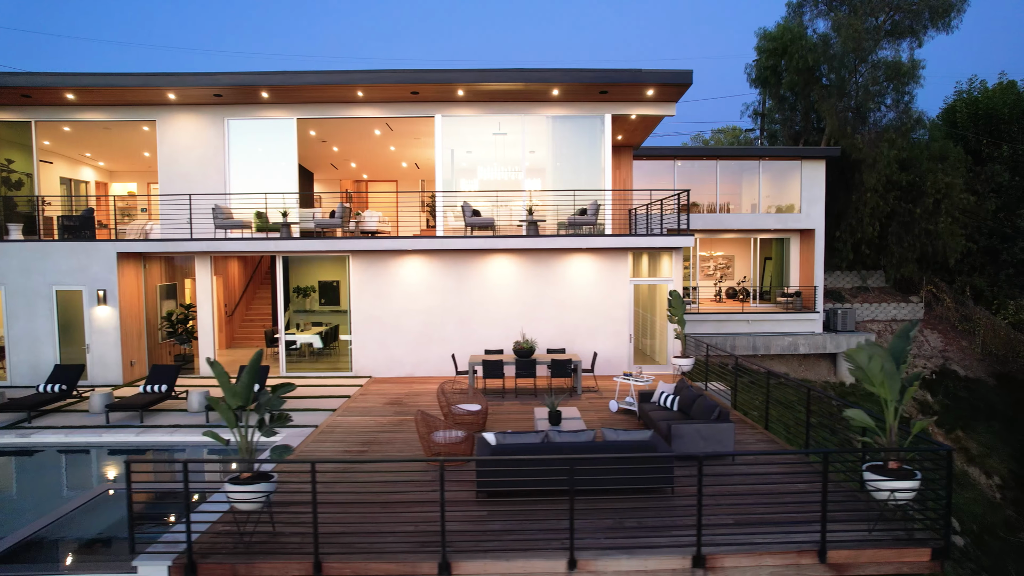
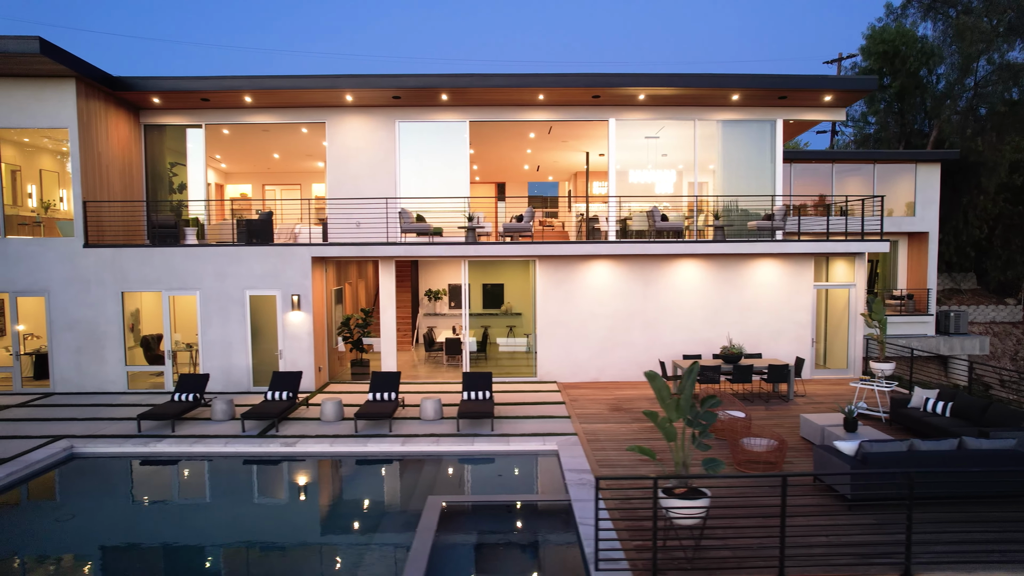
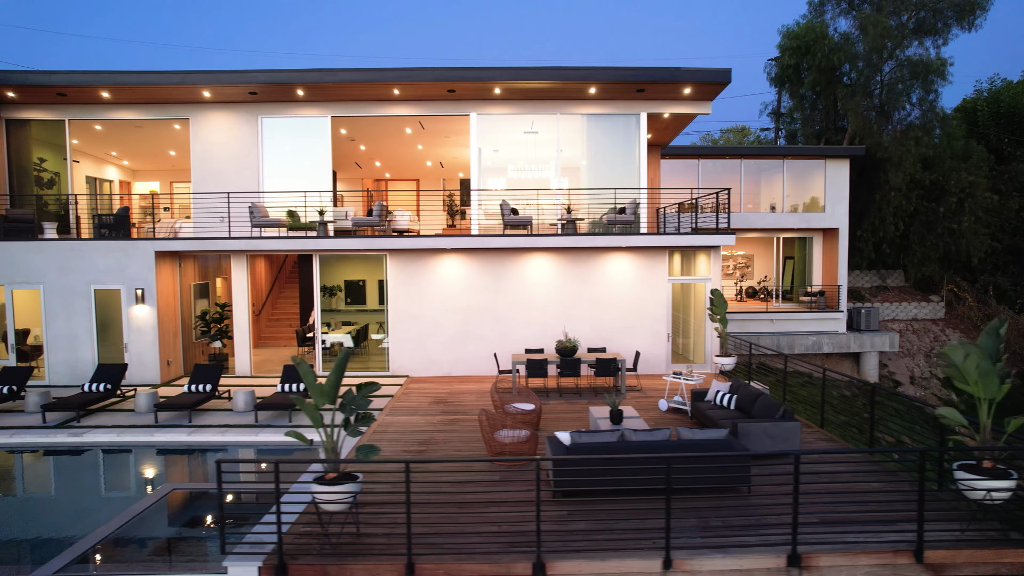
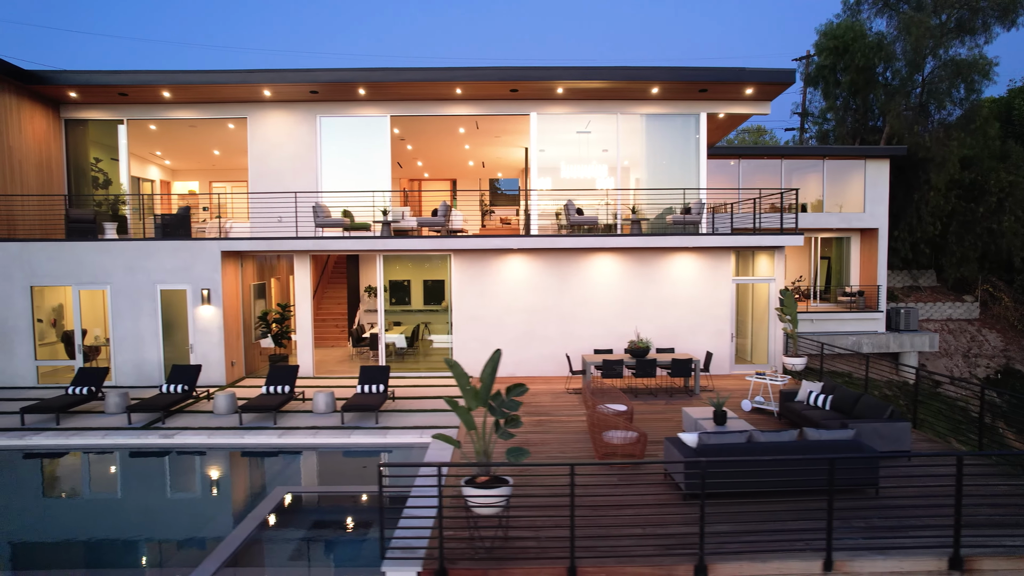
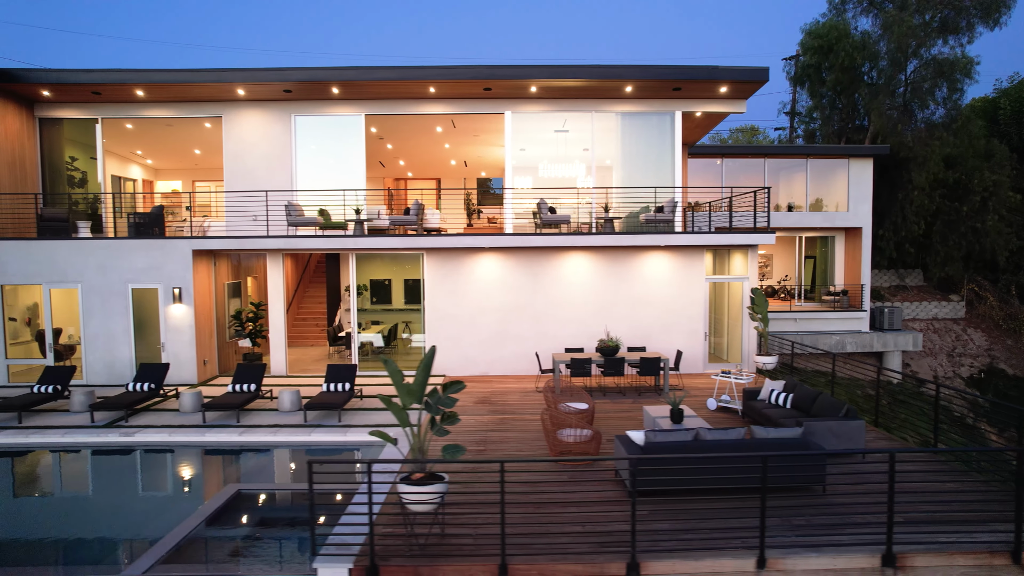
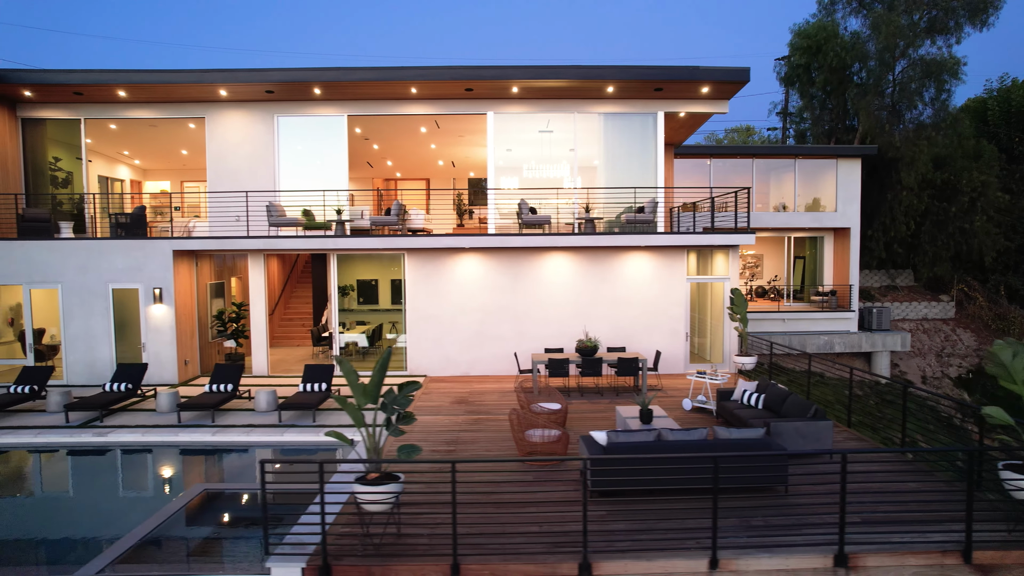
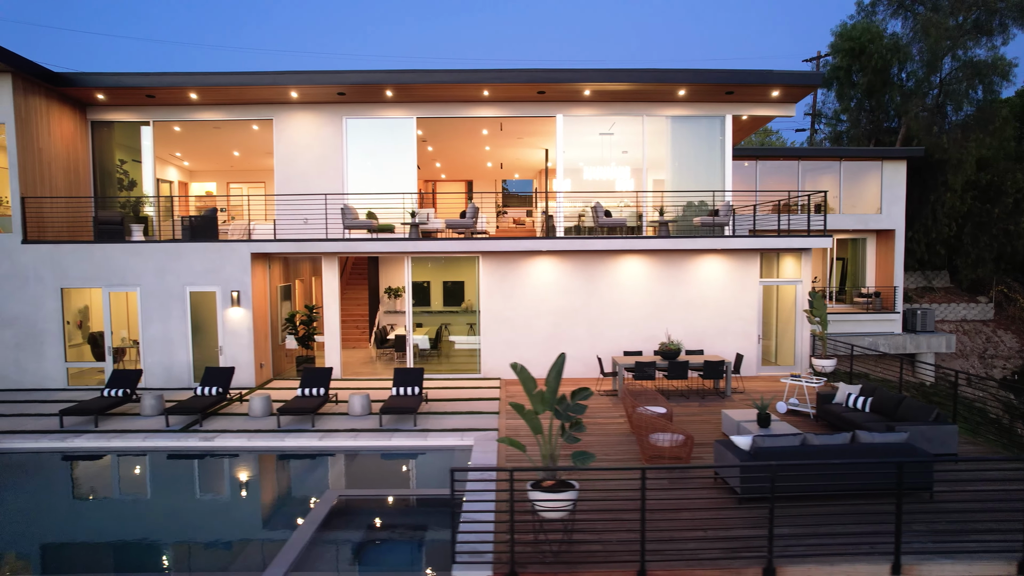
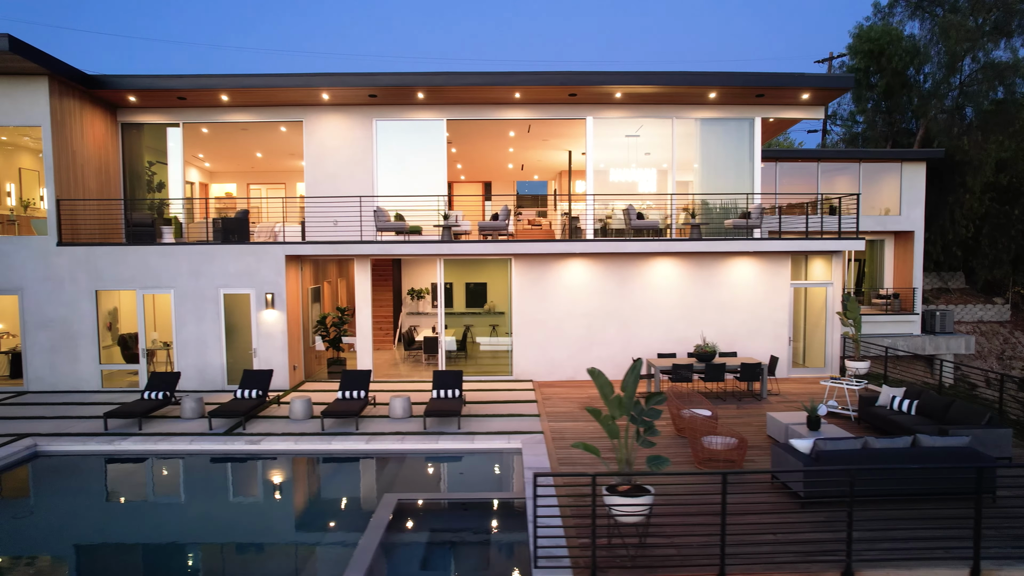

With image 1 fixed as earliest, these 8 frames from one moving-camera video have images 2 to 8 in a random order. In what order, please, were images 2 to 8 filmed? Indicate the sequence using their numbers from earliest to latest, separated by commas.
3, 6, 5, 4, 7, 8, 2
